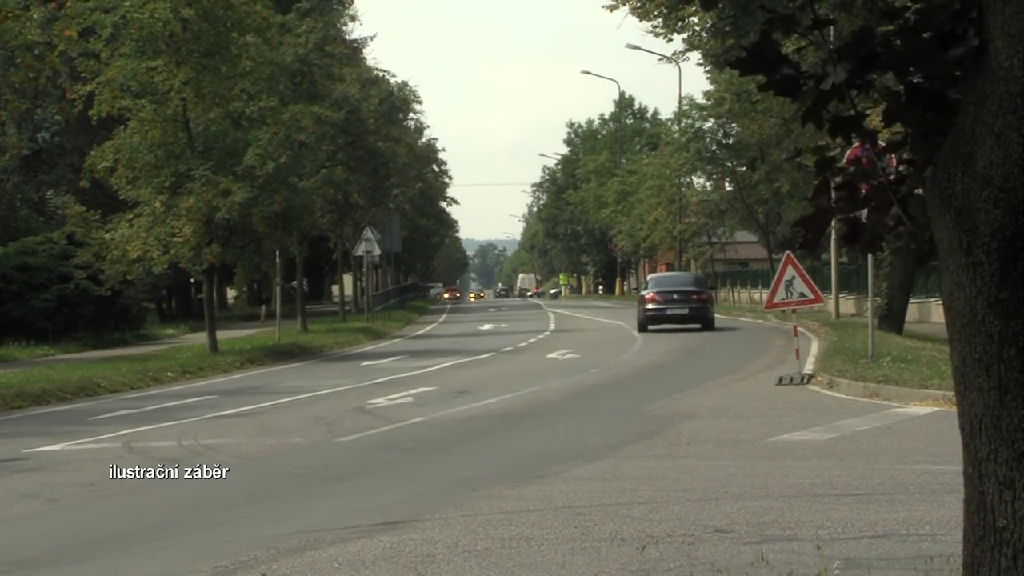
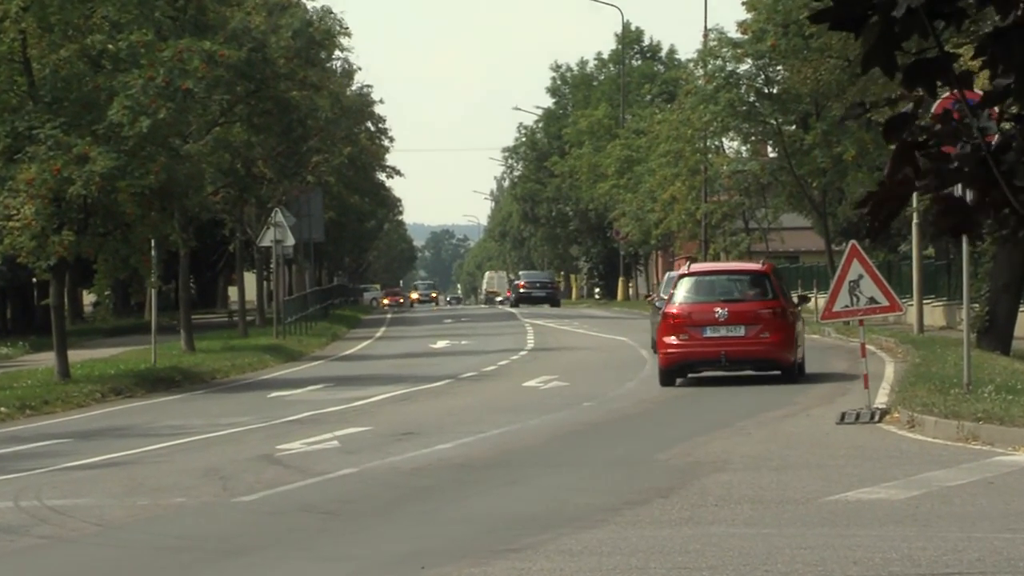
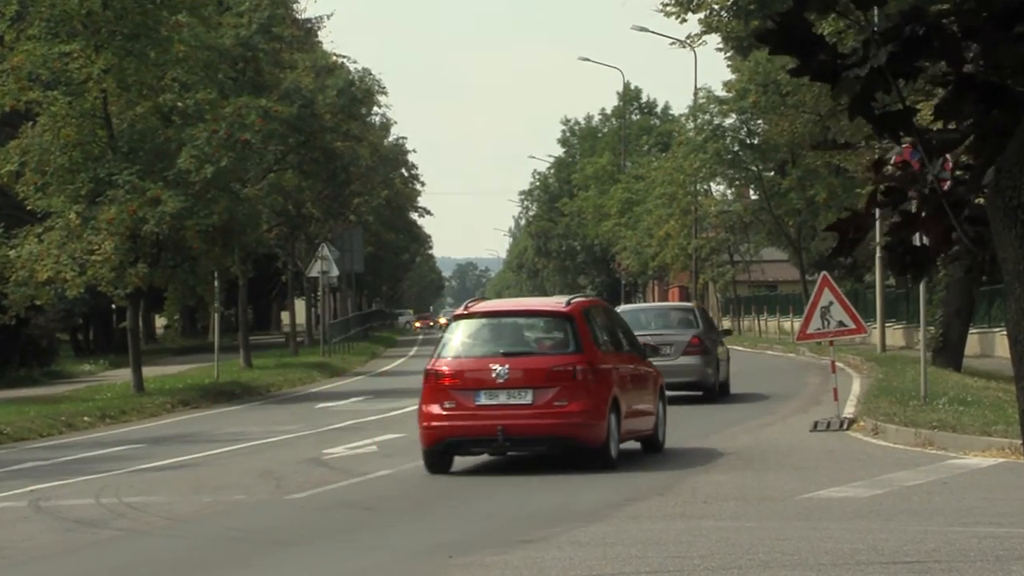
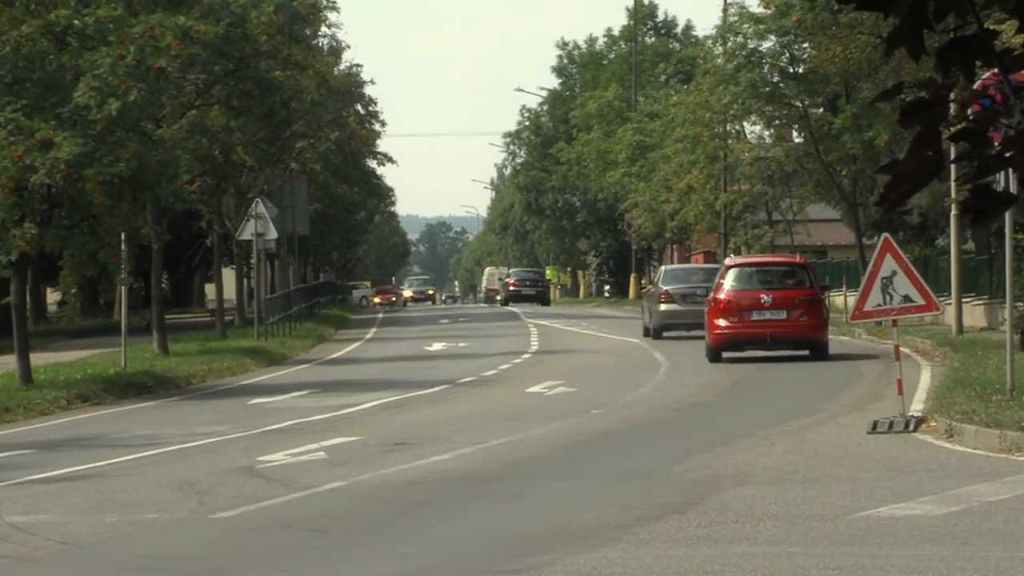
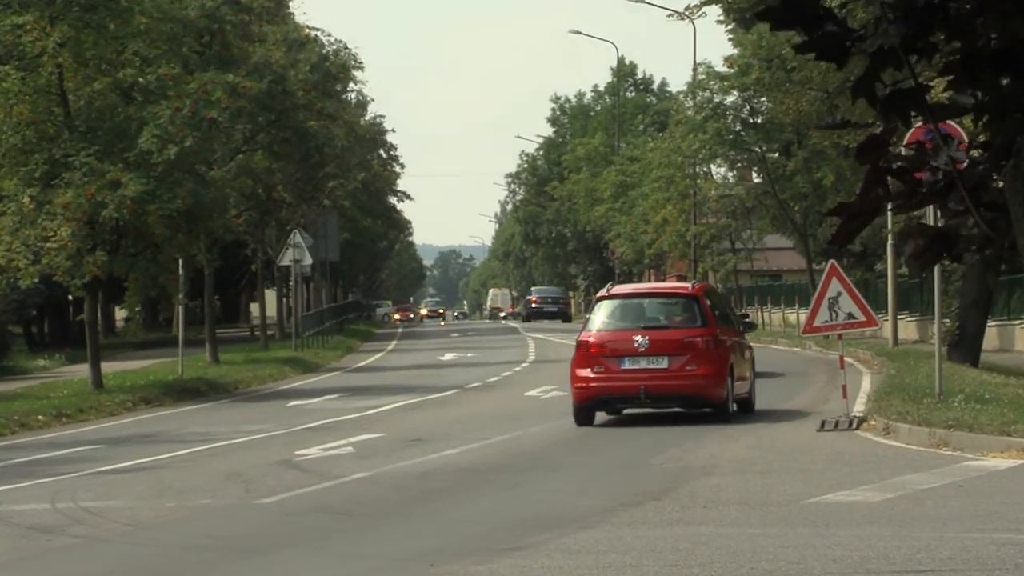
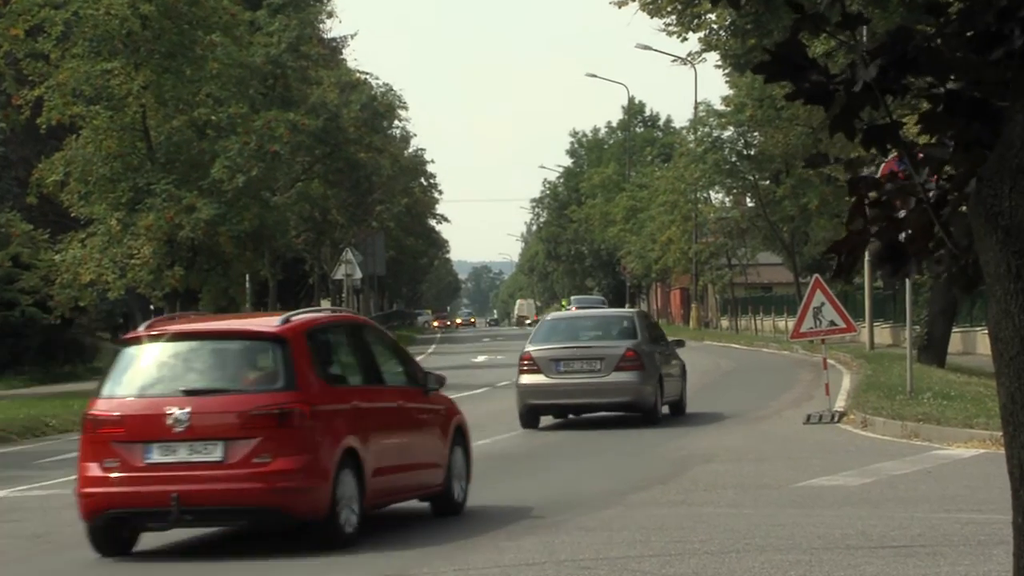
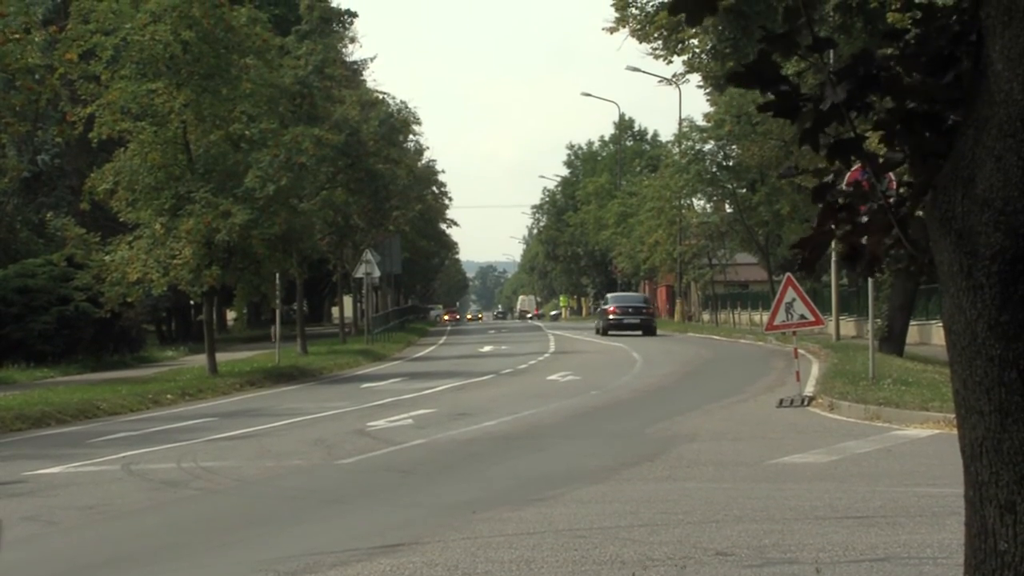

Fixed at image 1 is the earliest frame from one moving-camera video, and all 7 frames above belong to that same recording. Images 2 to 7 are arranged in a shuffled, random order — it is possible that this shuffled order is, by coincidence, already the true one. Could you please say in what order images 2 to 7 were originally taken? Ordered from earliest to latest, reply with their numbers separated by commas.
7, 6, 3, 5, 2, 4
